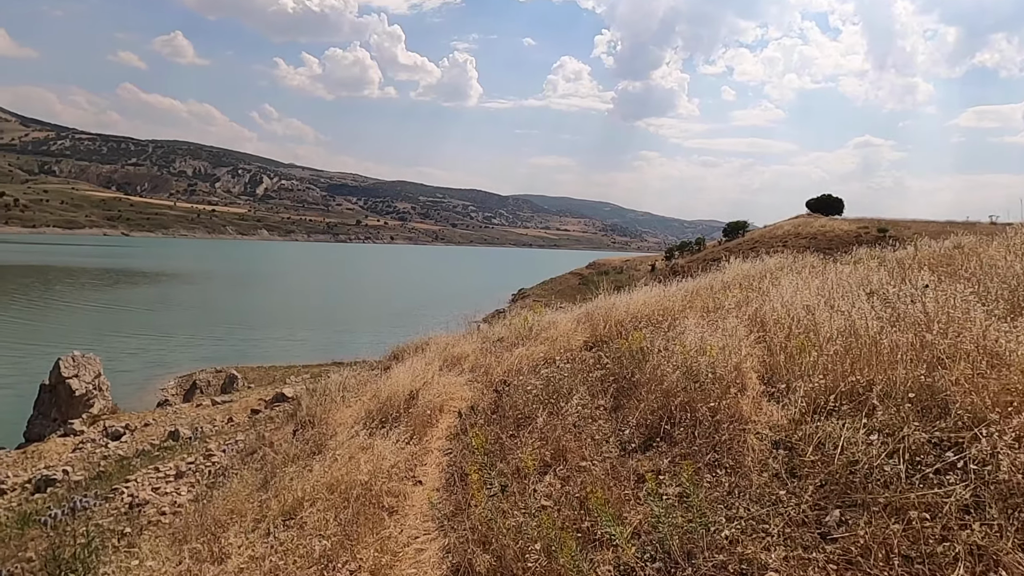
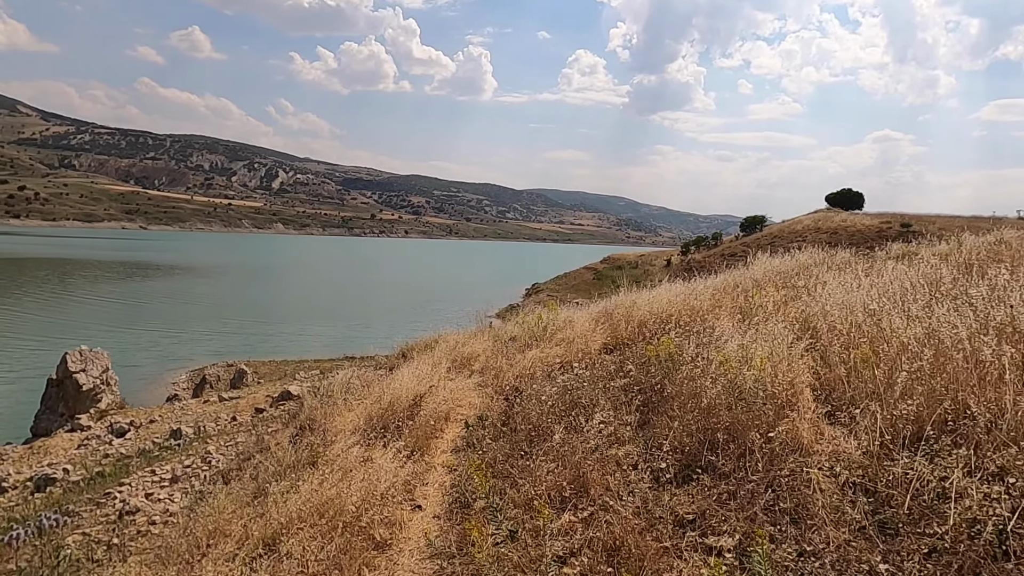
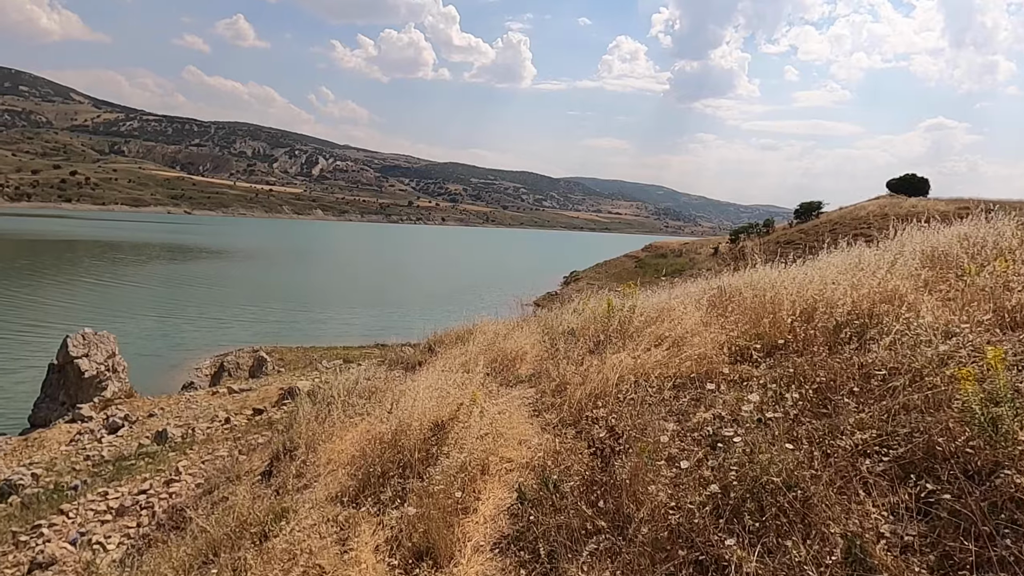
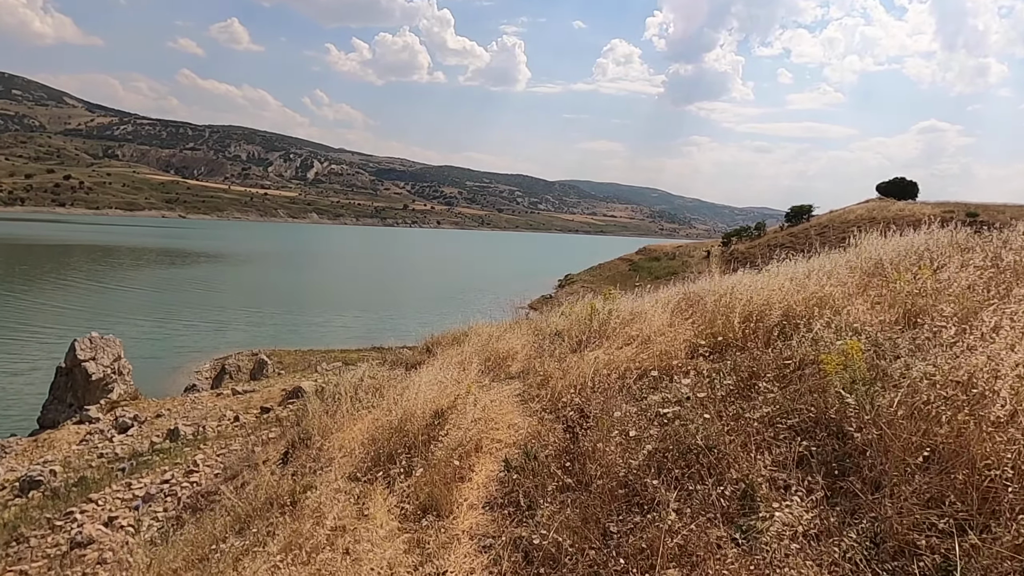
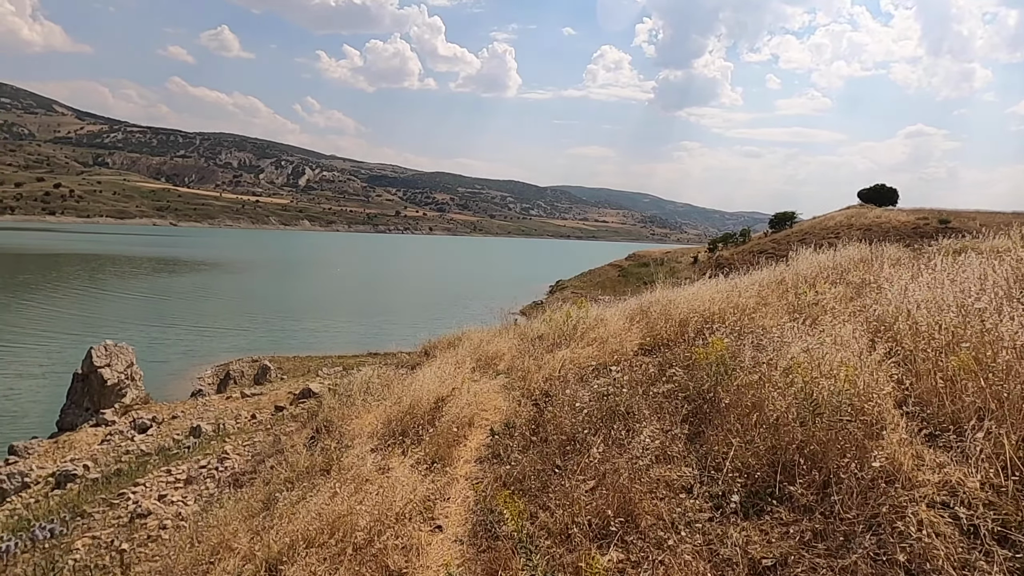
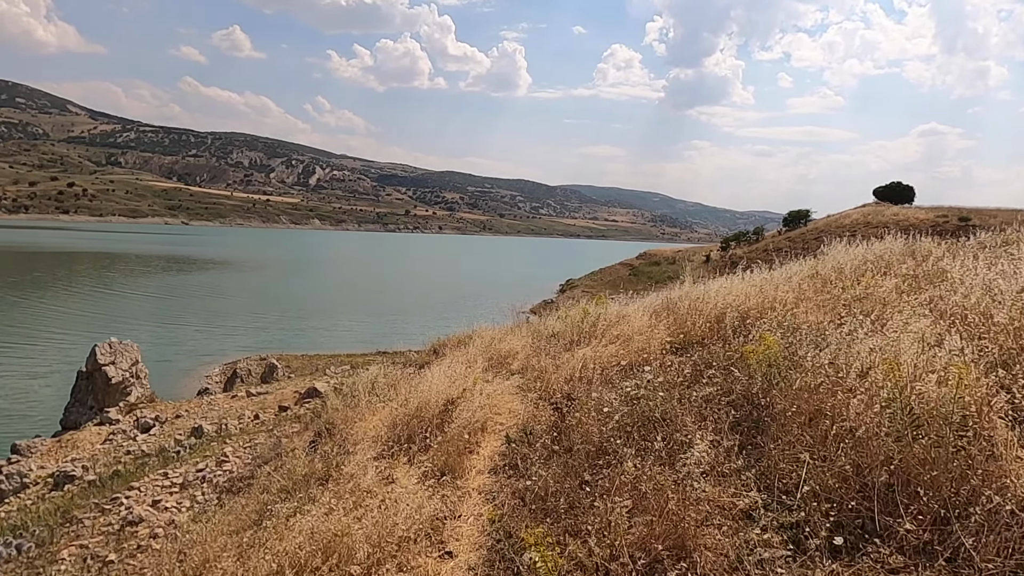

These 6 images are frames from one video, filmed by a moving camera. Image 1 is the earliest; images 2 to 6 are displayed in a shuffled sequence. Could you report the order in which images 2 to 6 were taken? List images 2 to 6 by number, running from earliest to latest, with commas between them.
2, 5, 6, 4, 3
